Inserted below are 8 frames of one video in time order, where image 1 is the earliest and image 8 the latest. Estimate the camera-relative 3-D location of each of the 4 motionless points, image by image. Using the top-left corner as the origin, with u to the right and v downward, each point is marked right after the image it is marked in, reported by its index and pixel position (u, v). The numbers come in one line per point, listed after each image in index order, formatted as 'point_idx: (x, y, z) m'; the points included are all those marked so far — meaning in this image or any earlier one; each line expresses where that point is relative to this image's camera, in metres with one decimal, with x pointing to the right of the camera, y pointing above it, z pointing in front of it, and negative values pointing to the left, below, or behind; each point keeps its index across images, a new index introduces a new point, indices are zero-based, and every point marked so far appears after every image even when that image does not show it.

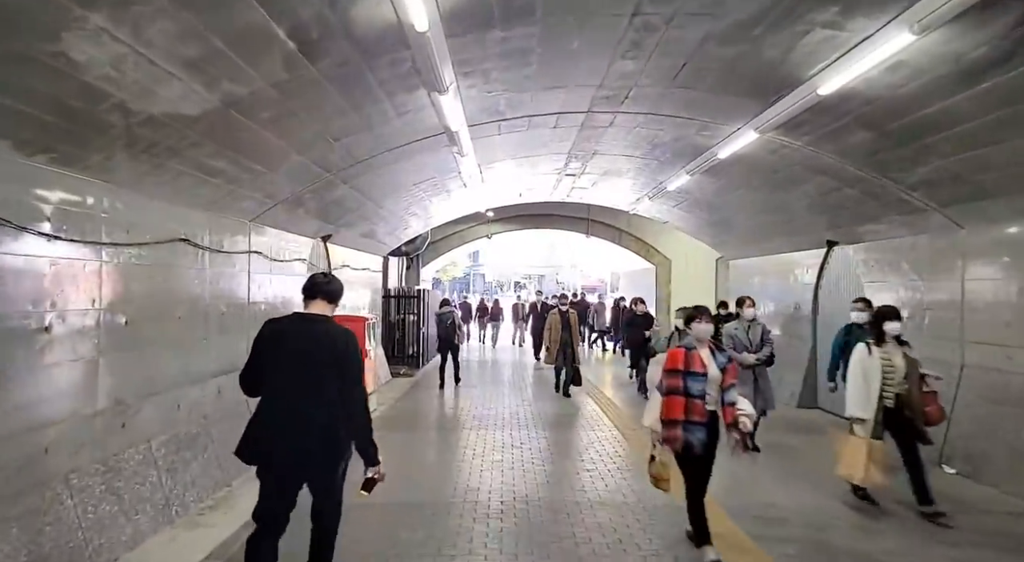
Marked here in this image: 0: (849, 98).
0: (+3.1, +1.7, +5.3) m
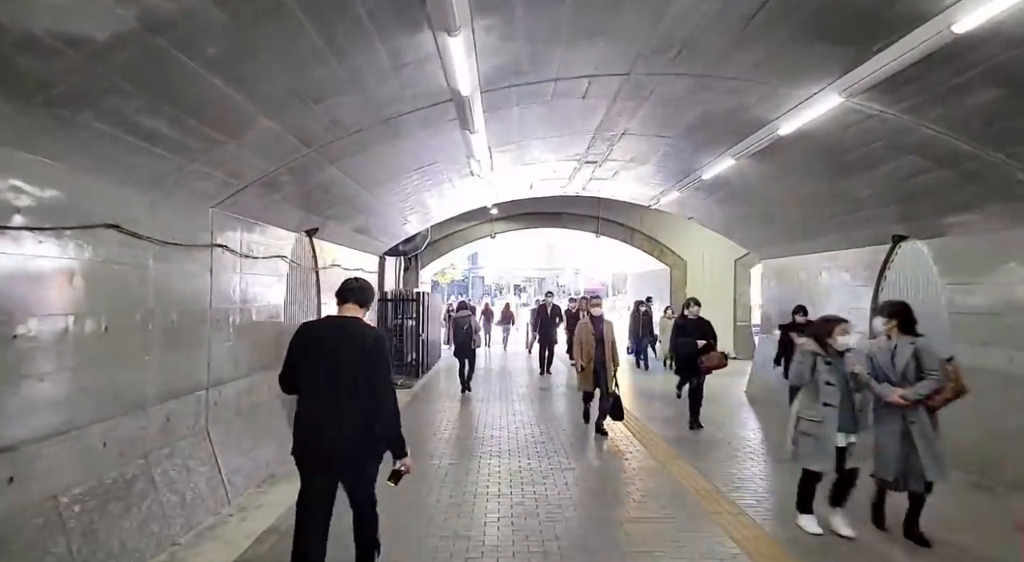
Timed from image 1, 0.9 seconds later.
0: (+3.3, +1.7, +4.0) m
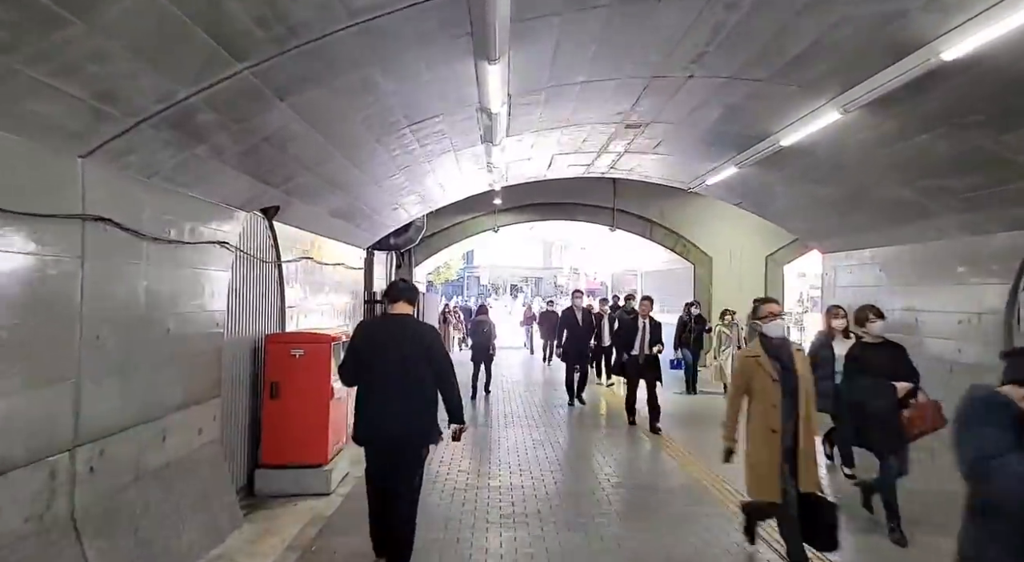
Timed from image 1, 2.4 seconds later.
0: (+3.7, +1.7, +2.0) m
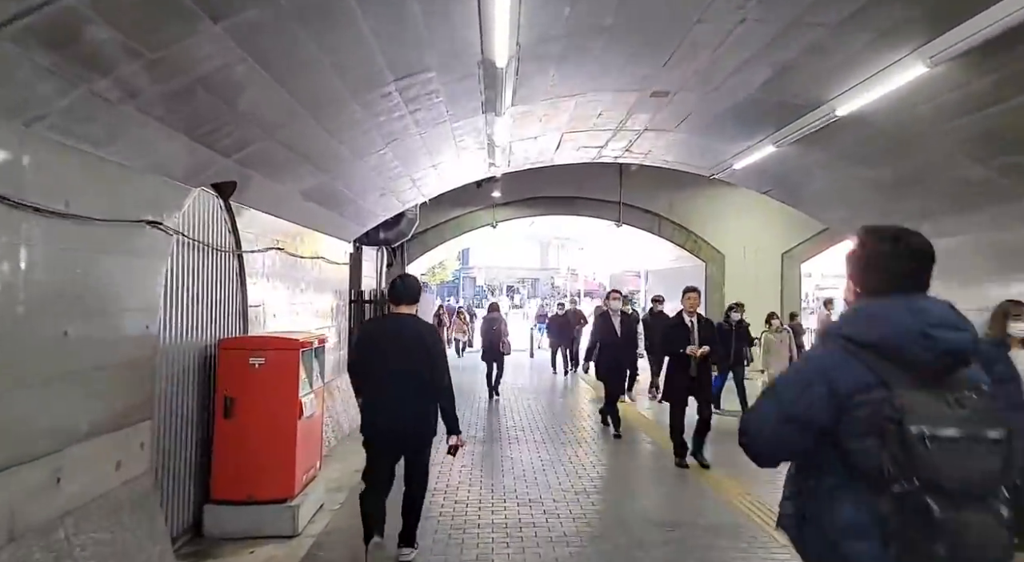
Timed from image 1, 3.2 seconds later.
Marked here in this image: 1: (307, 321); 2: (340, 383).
0: (+3.8, +1.8, +0.9) m
1: (-2.9, -0.6, +8.0) m
2: (-2.7, -1.6, +9.1) m
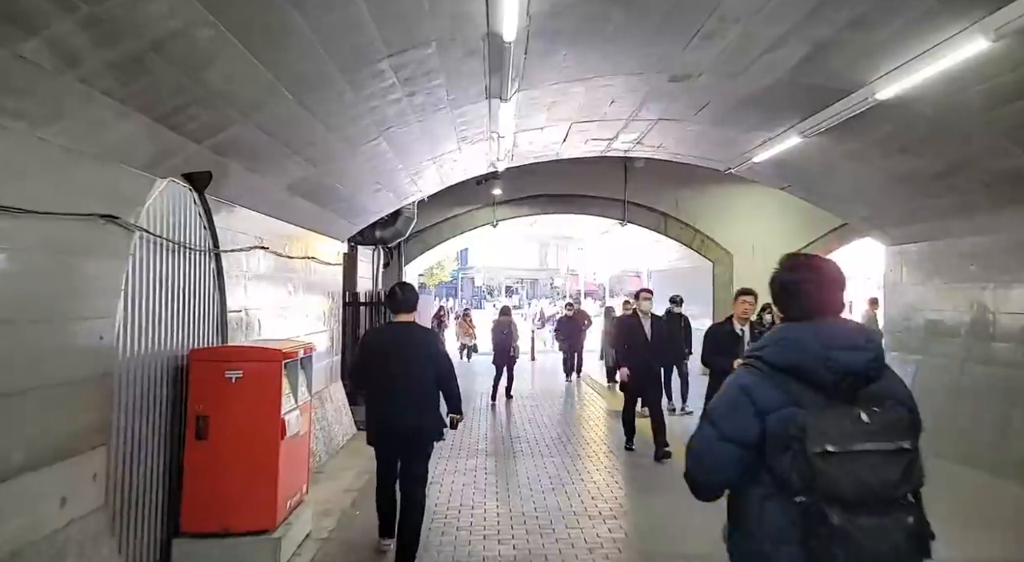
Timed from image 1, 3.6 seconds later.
0: (+3.9, +1.8, +0.4) m
1: (-2.8, -0.6, +7.5) m
2: (-2.7, -1.6, +8.5) m
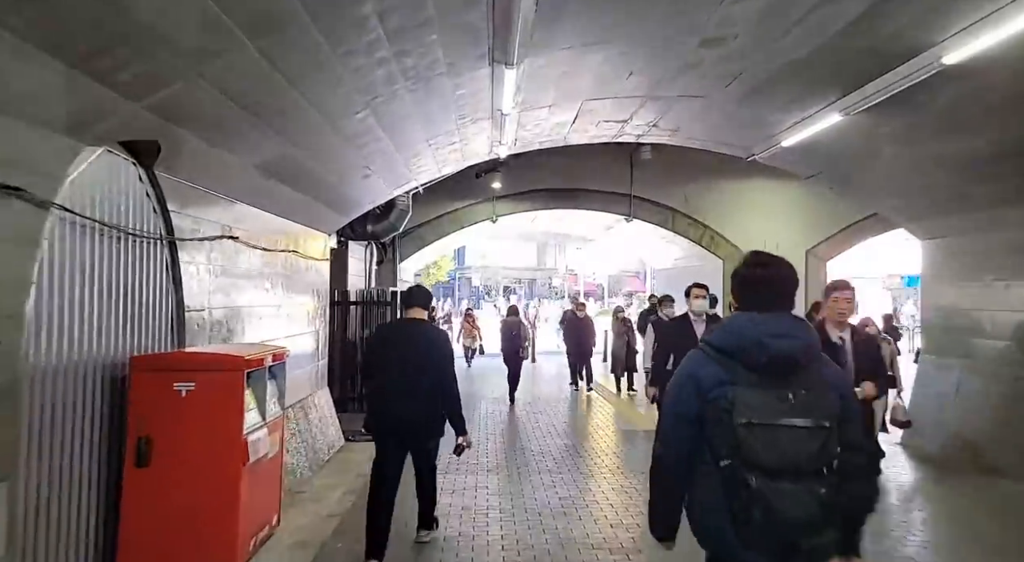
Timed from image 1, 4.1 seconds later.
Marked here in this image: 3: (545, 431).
0: (+3.9, +1.8, -0.4) m
1: (-2.7, -0.5, +6.7) m
2: (-2.6, -1.6, +7.8) m
3: (+0.5, -2.4, +9.3) m
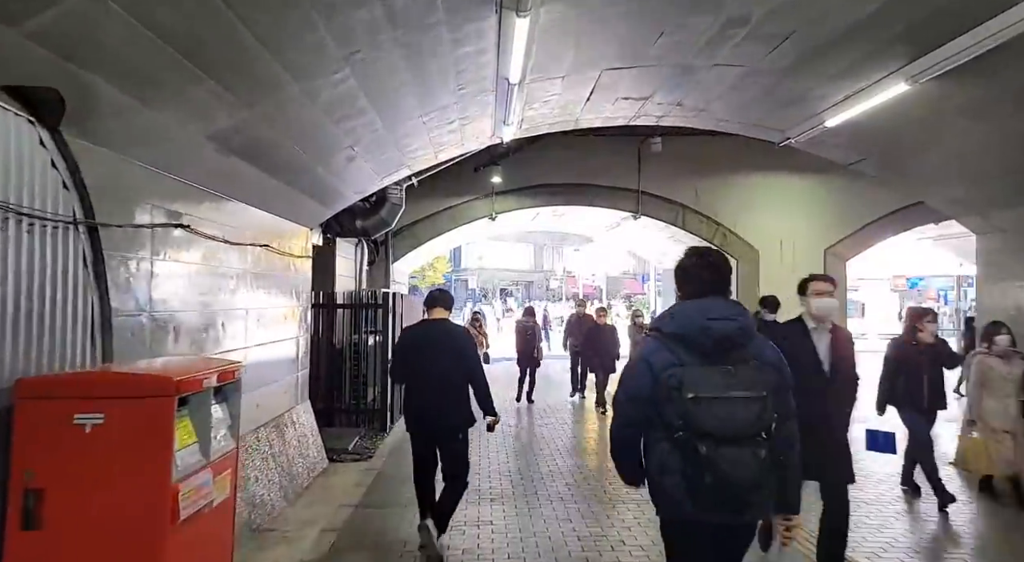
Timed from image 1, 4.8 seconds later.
0: (+4.1, +1.9, -1.3) m
1: (-2.7, -0.5, +5.7) m
2: (-2.6, -1.6, +6.8) m
3: (+0.6, -2.4, +8.4) m
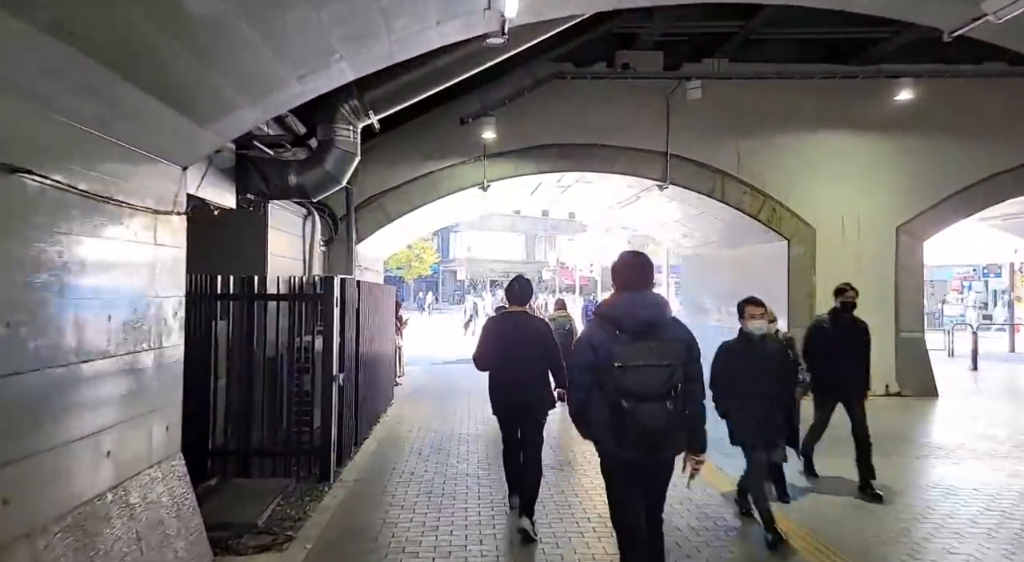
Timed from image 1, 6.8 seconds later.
0: (+4.3, +2.0, -4.1) m
1: (-2.6, -0.4, +2.8) m
2: (-2.5, -1.4, +3.9) m
3: (+0.6, -2.2, +5.6) m
